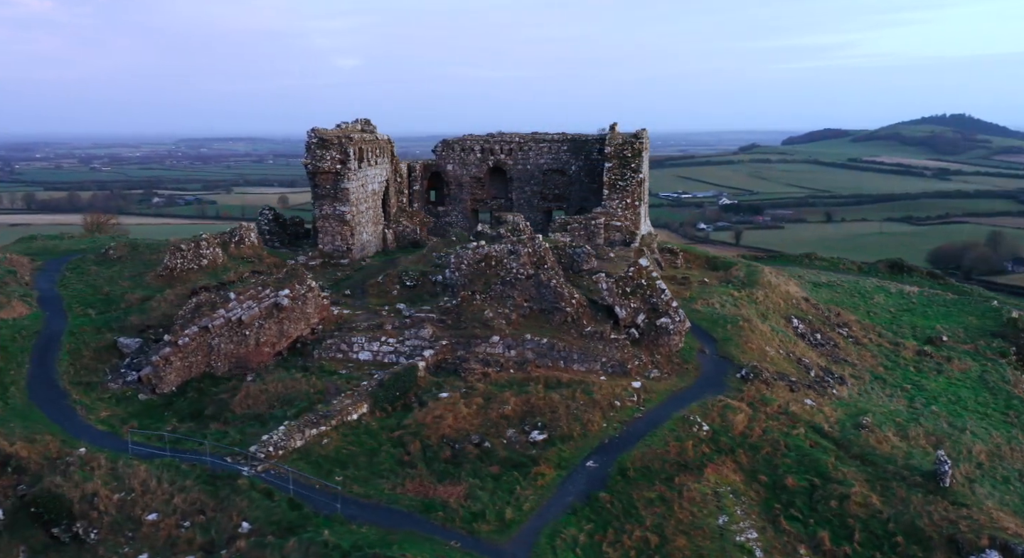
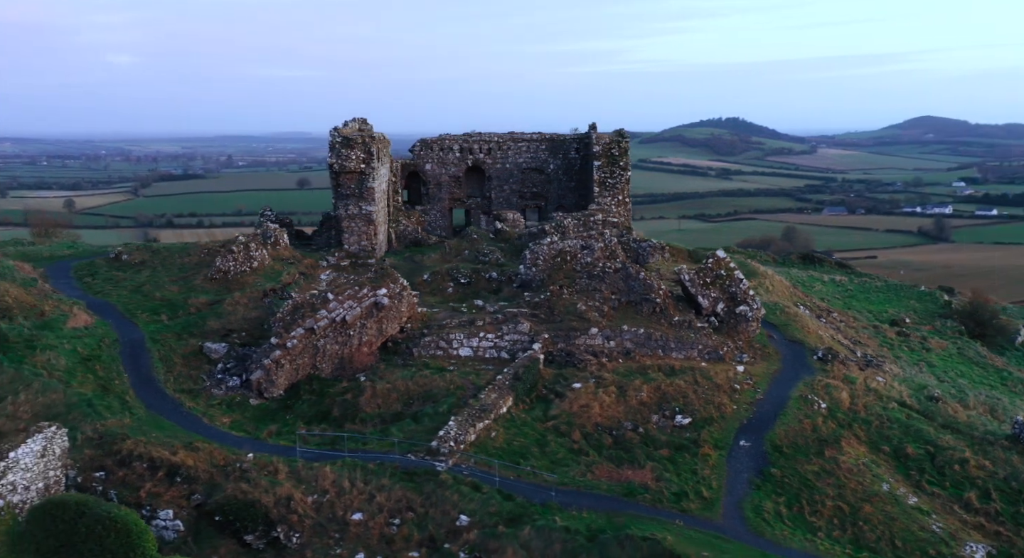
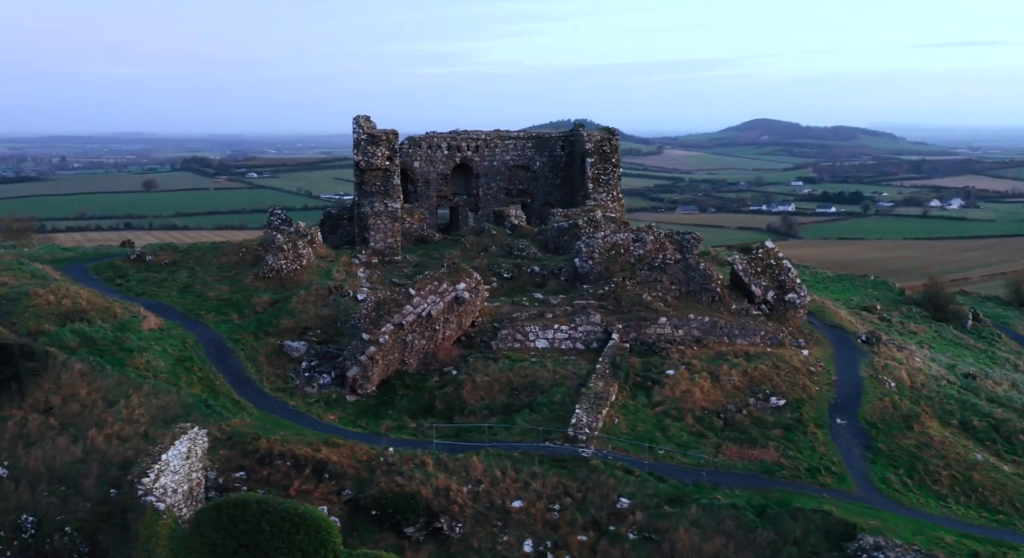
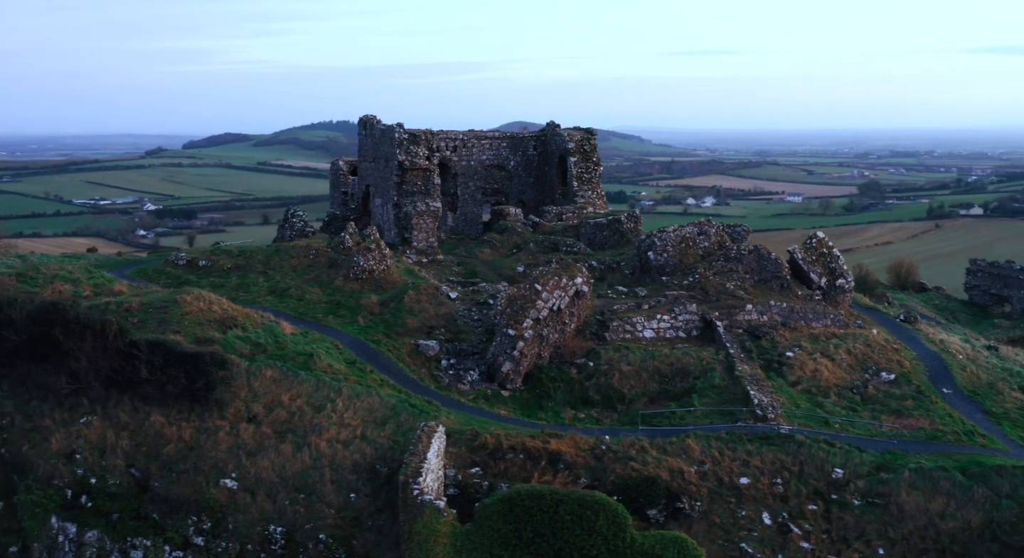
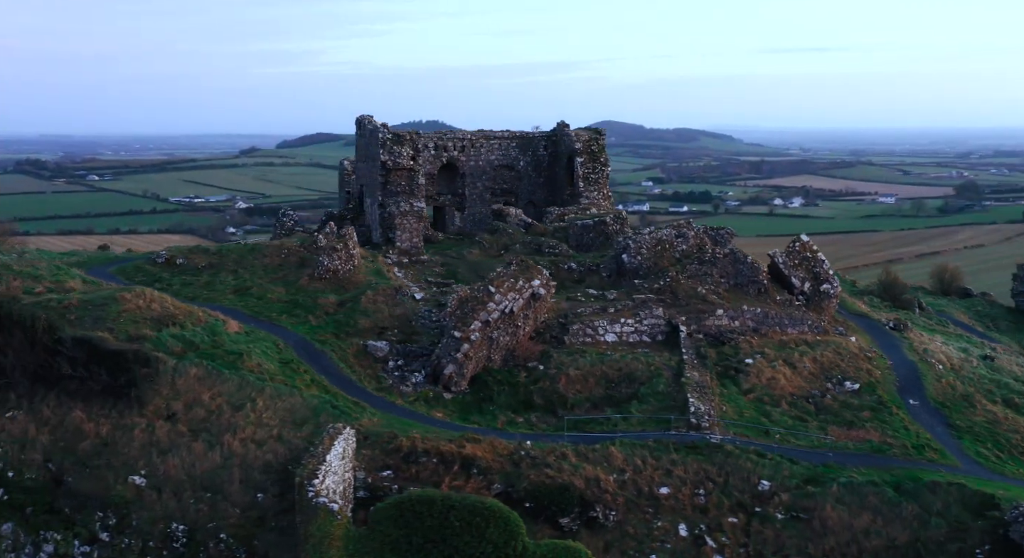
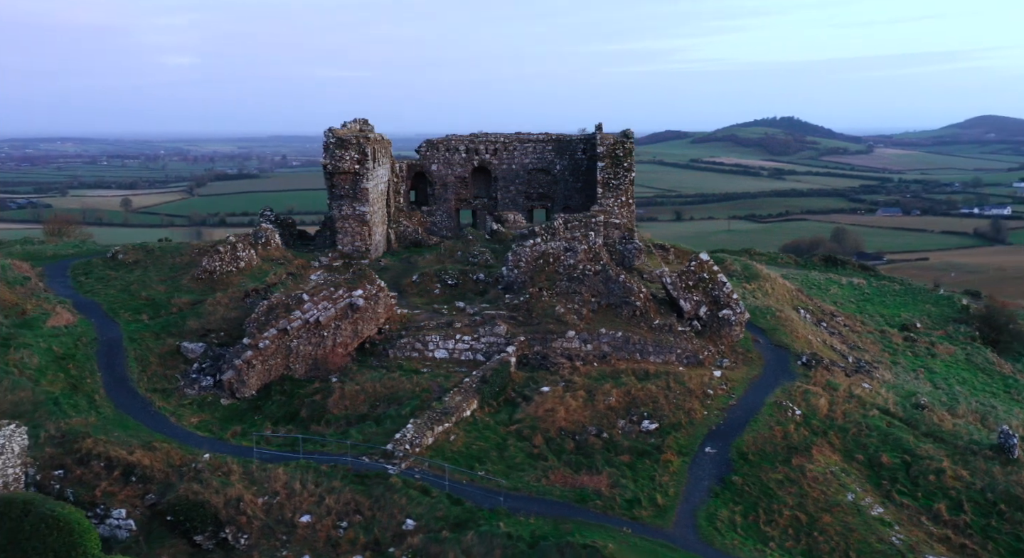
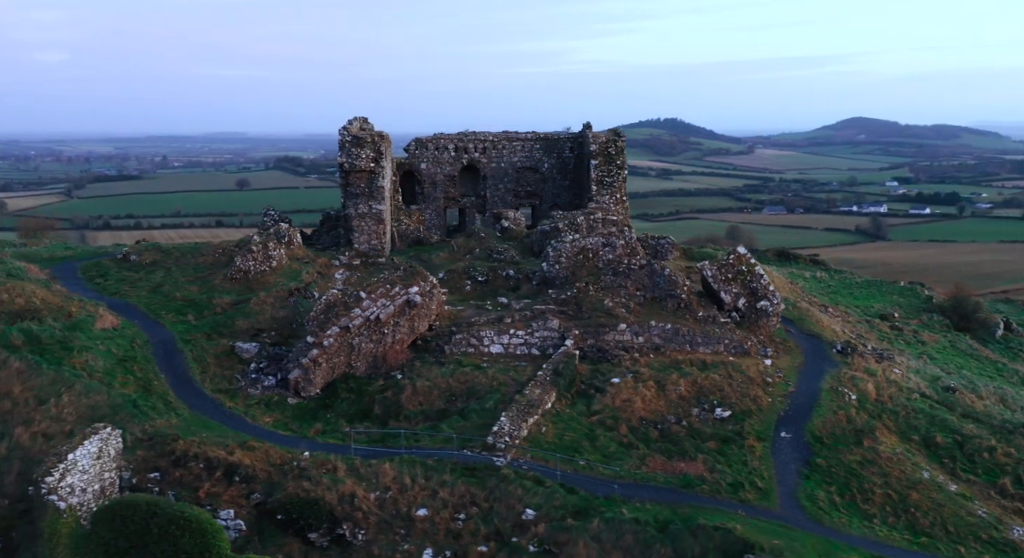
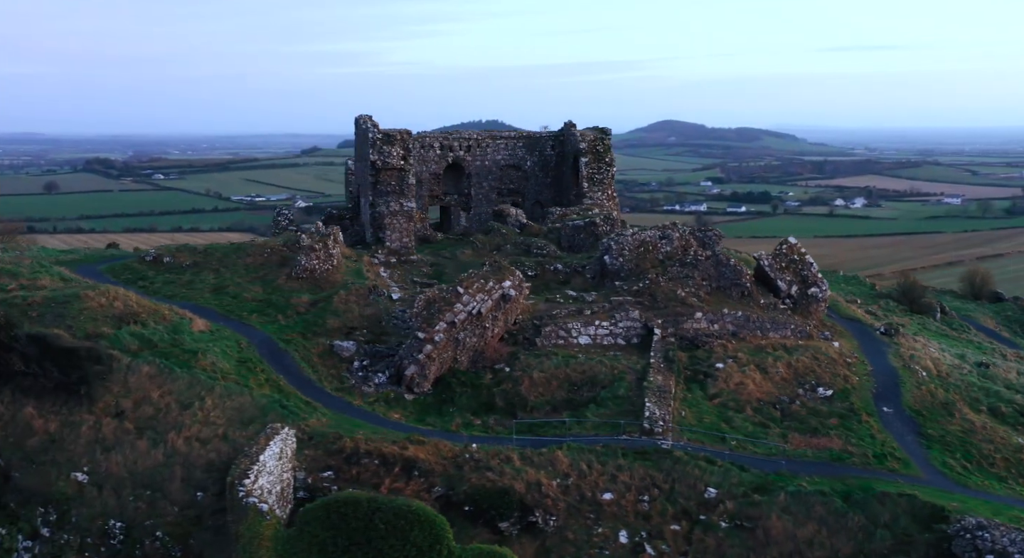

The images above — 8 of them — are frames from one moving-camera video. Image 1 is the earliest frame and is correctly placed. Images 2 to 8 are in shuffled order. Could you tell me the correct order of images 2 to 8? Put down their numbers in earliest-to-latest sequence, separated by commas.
6, 2, 7, 3, 8, 5, 4
